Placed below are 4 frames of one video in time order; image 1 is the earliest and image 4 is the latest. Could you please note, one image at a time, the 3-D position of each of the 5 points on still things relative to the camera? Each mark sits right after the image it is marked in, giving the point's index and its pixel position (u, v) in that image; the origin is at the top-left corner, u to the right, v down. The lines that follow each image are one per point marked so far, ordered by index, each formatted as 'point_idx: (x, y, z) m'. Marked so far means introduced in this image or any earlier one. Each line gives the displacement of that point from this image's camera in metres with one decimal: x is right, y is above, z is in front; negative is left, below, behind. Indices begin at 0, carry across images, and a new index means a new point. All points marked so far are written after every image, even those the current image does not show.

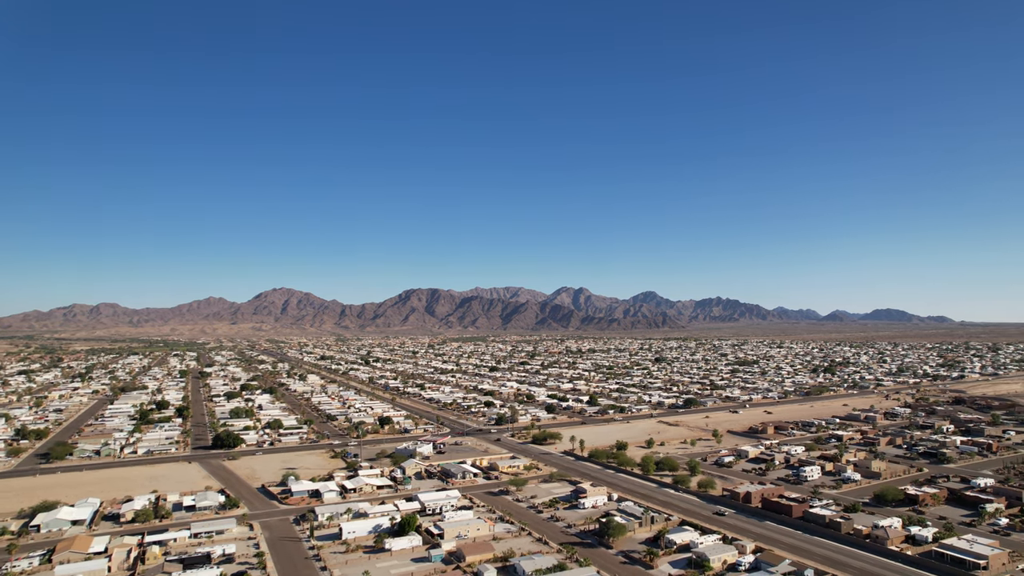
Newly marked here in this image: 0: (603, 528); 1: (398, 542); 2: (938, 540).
0: (+3.0, -7.8, +19.2) m
1: (-3.6, -8.0, +18.7) m
2: (+13.1, -7.7, +18.1) m
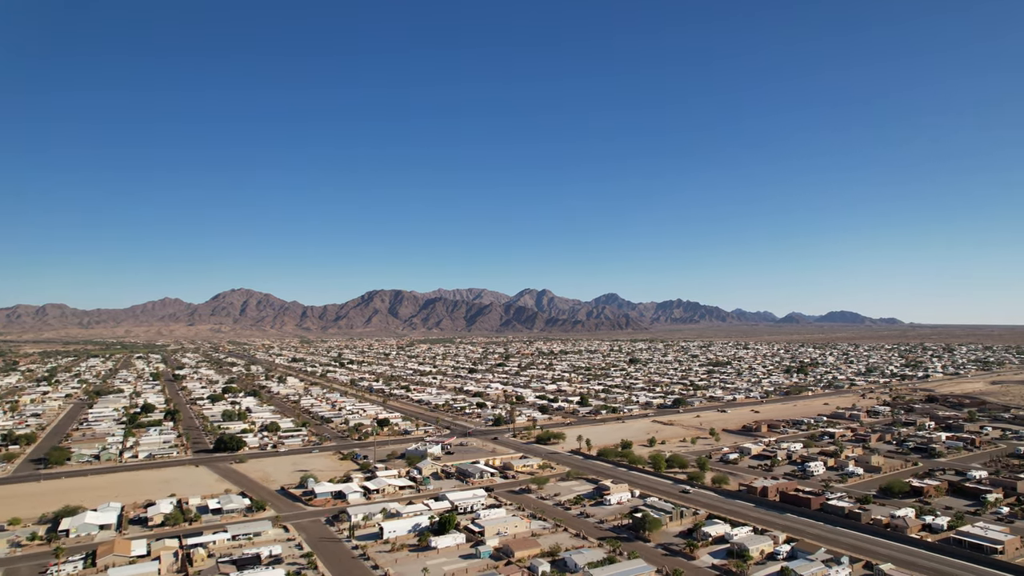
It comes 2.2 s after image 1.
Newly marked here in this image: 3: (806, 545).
0: (+4.3, -7.9, +20.0) m
1: (-2.2, -8.1, +19.0) m
2: (+14.5, -7.9, +19.4) m
3: (+9.0, -7.8, +18.0) m
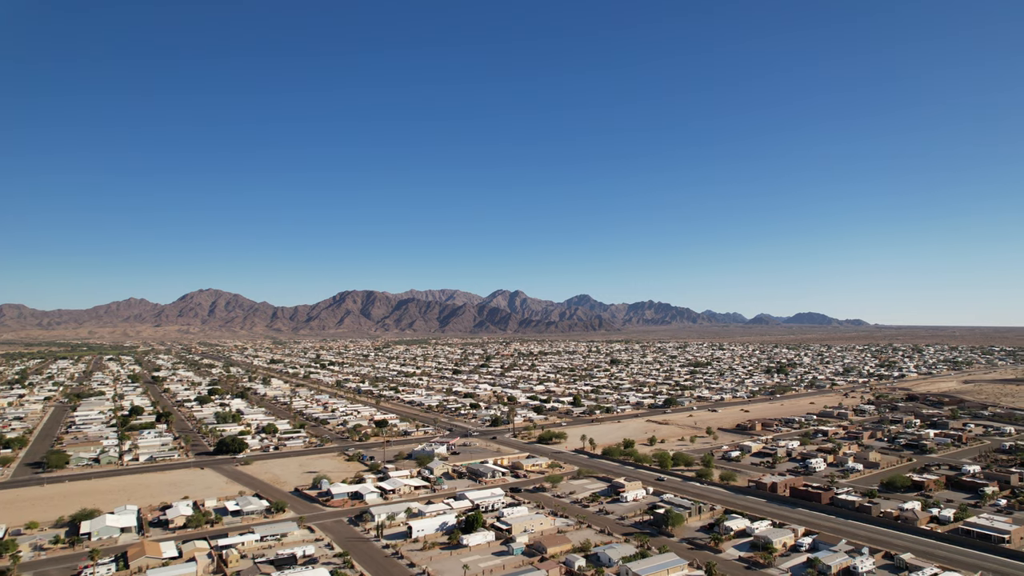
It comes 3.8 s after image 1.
0: (+5.2, -8.0, +20.5) m
1: (-1.2, -8.2, +19.3) m
2: (+15.5, -8.0, +20.4) m
3: (+10.0, -7.9, +18.7) m
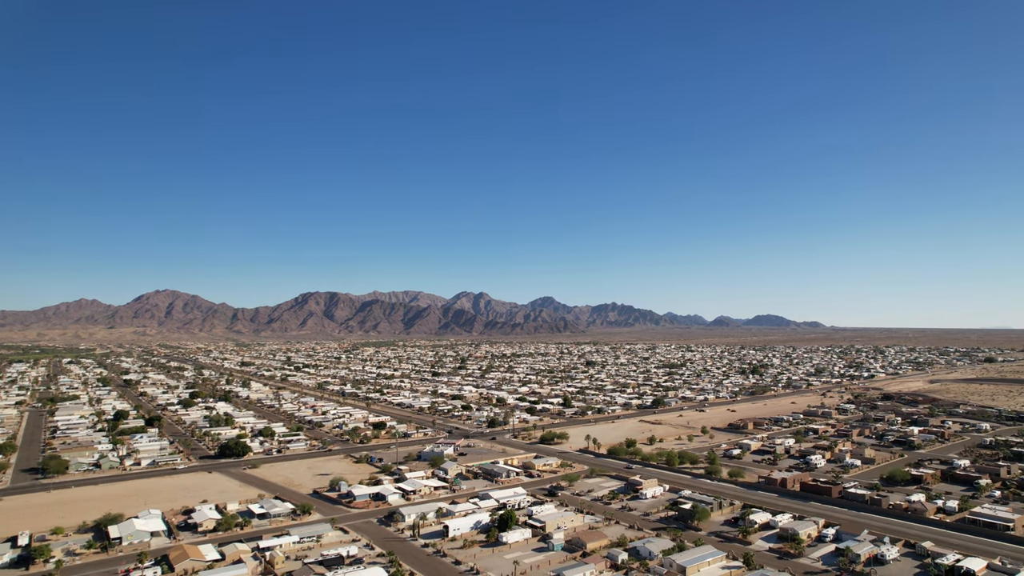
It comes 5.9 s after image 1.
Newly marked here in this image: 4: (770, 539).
0: (+6.4, -8.1, +21.4) m
1: (0.0, -8.3, +19.8) m
2: (+16.6, -8.2, +21.8) m
3: (+11.2, -8.1, +19.8) m
4: (+8.5, -8.3, +19.6) m
